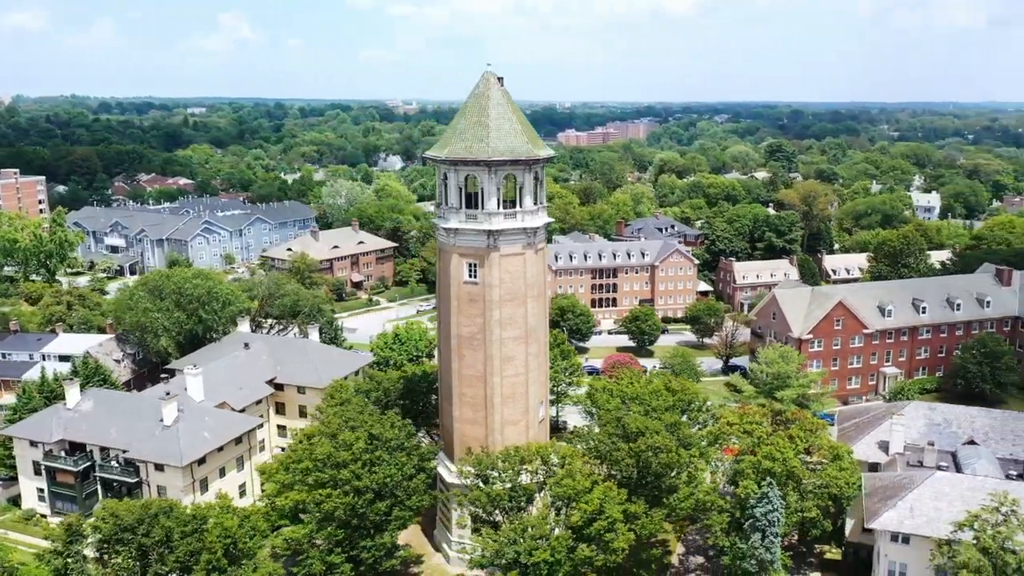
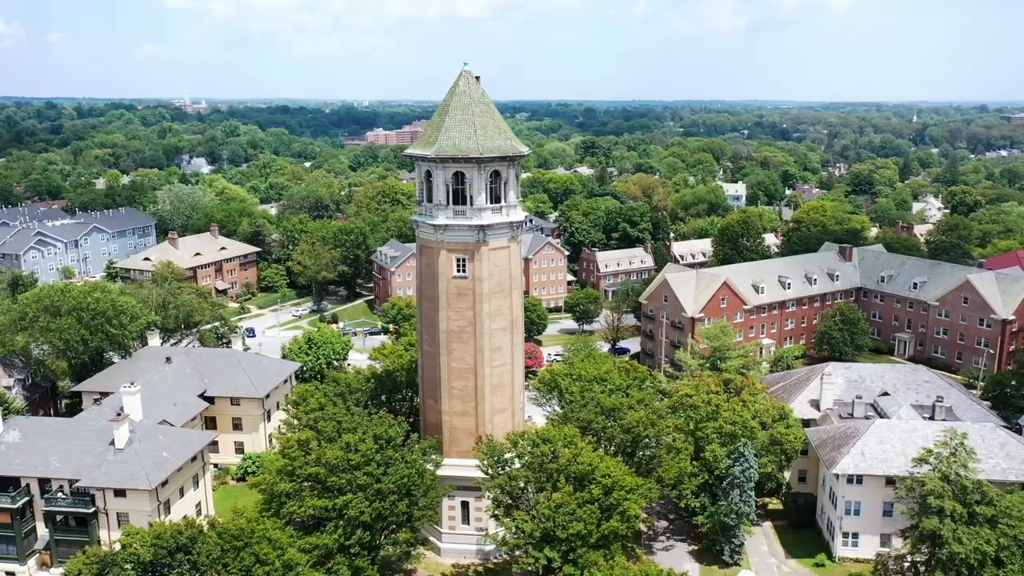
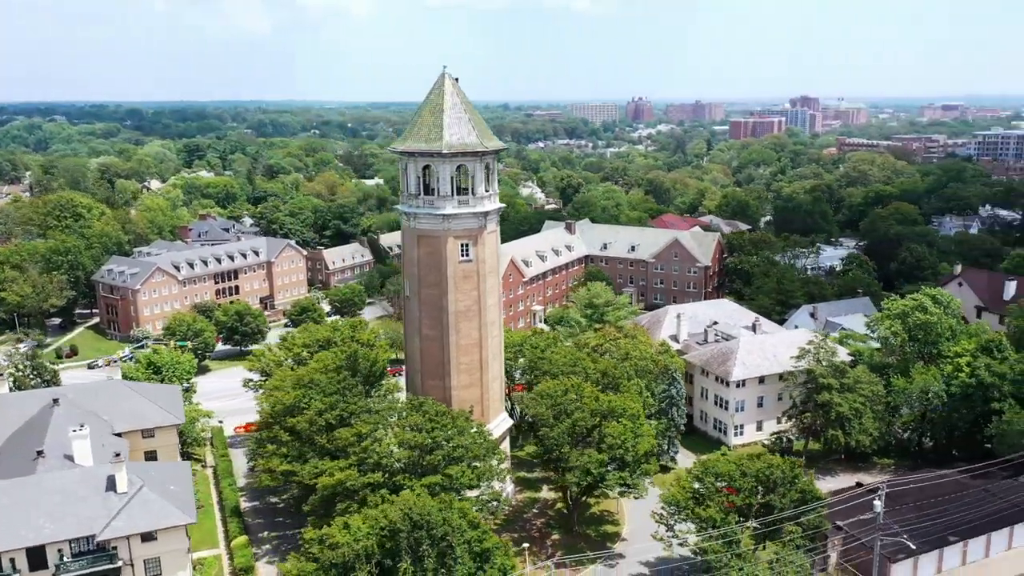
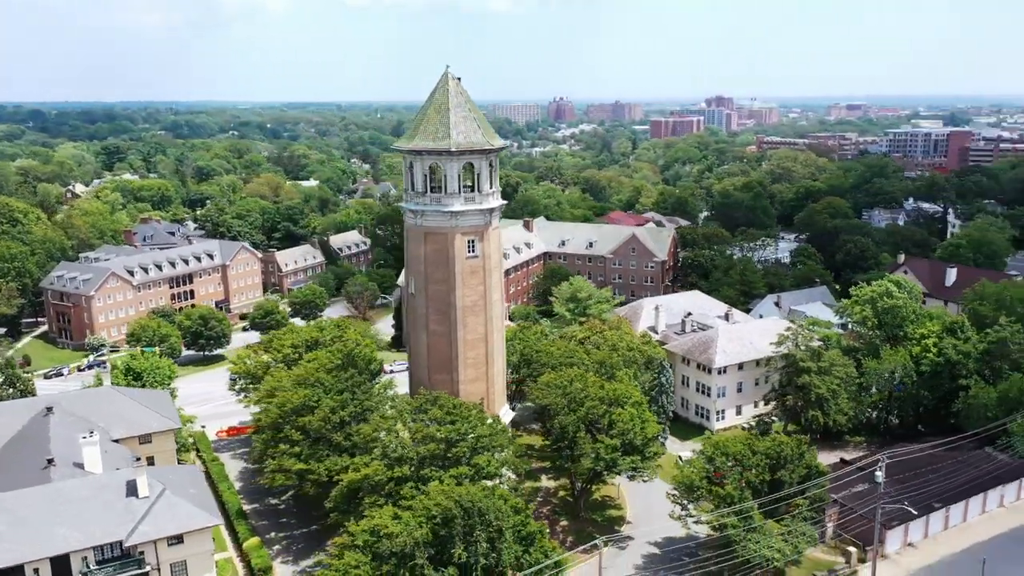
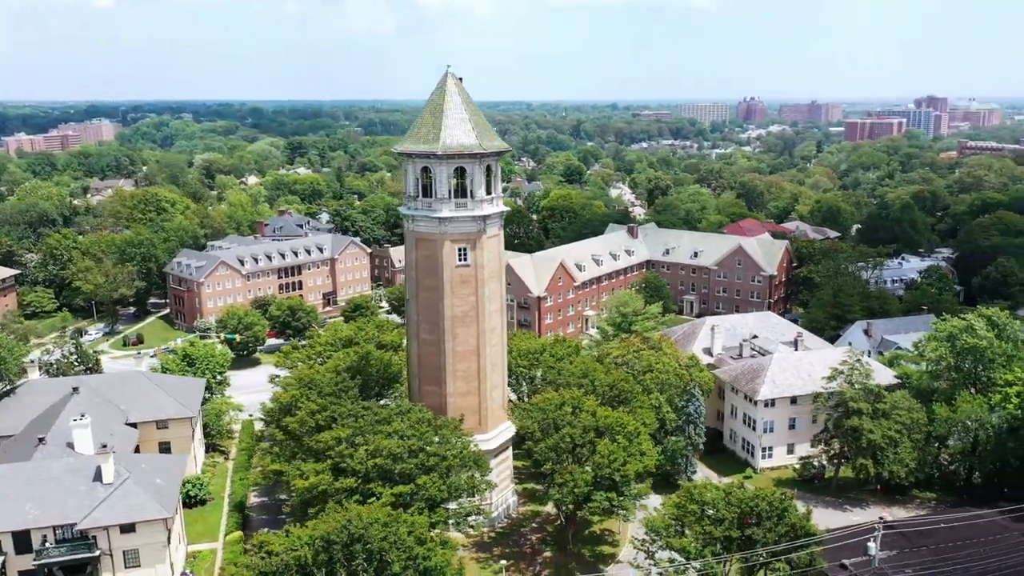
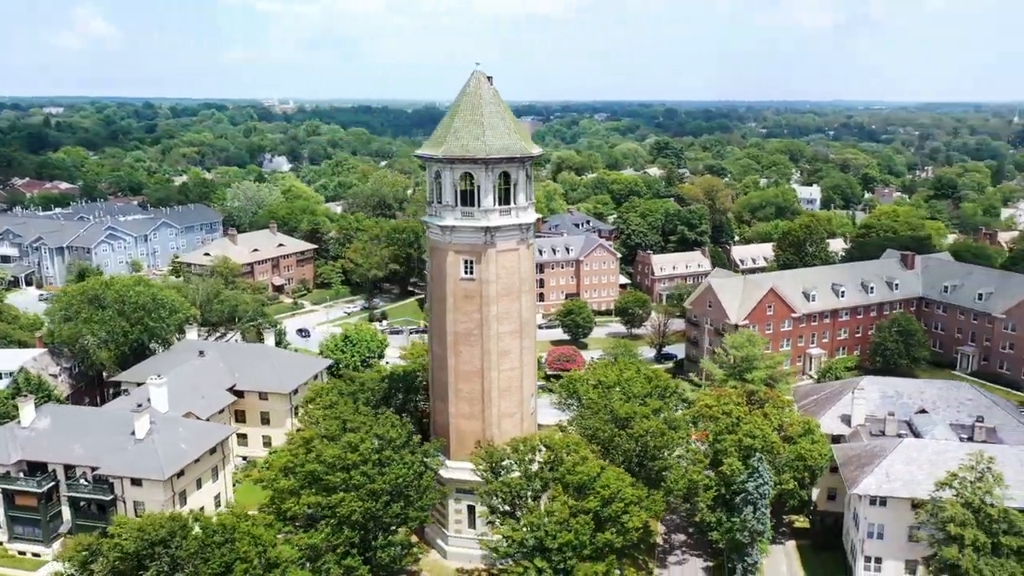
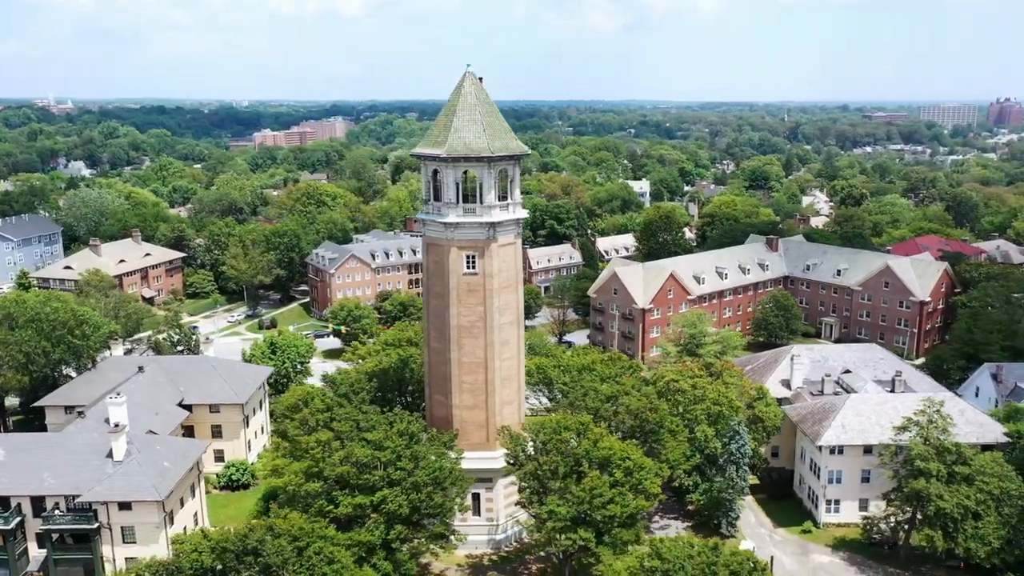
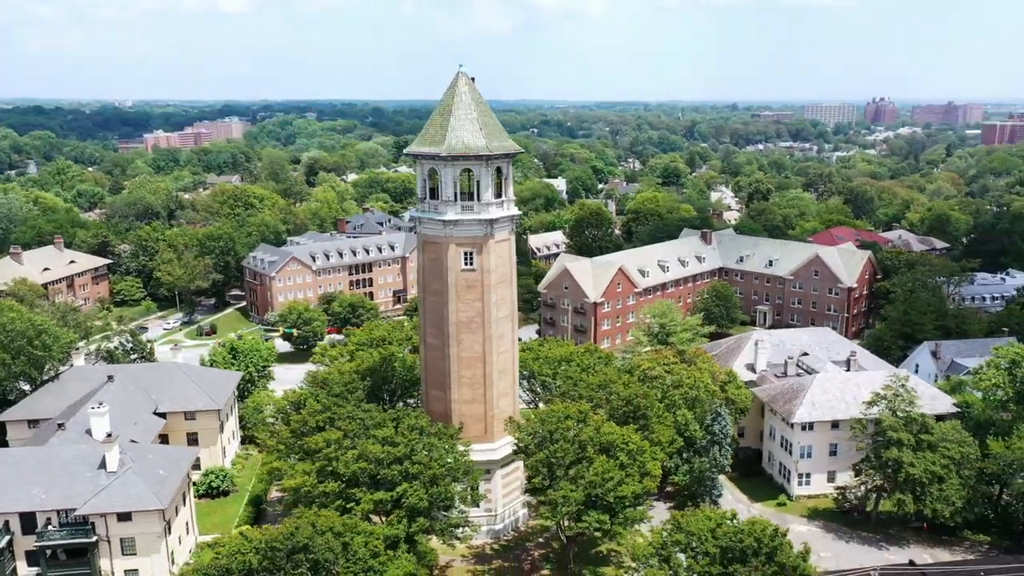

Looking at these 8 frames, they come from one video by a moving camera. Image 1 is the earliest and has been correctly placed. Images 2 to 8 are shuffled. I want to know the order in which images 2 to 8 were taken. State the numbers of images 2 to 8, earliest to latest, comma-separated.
6, 2, 7, 8, 5, 3, 4
